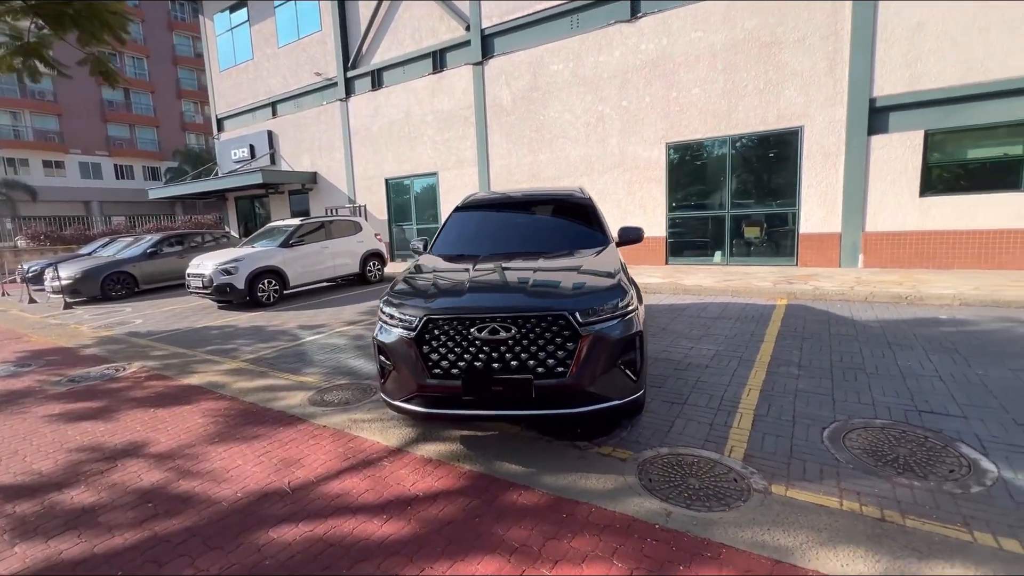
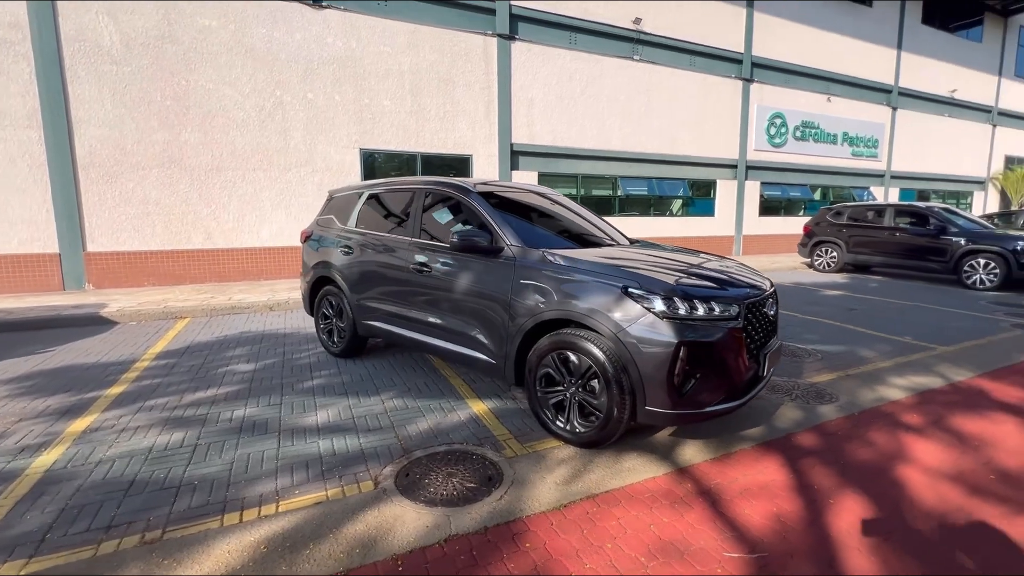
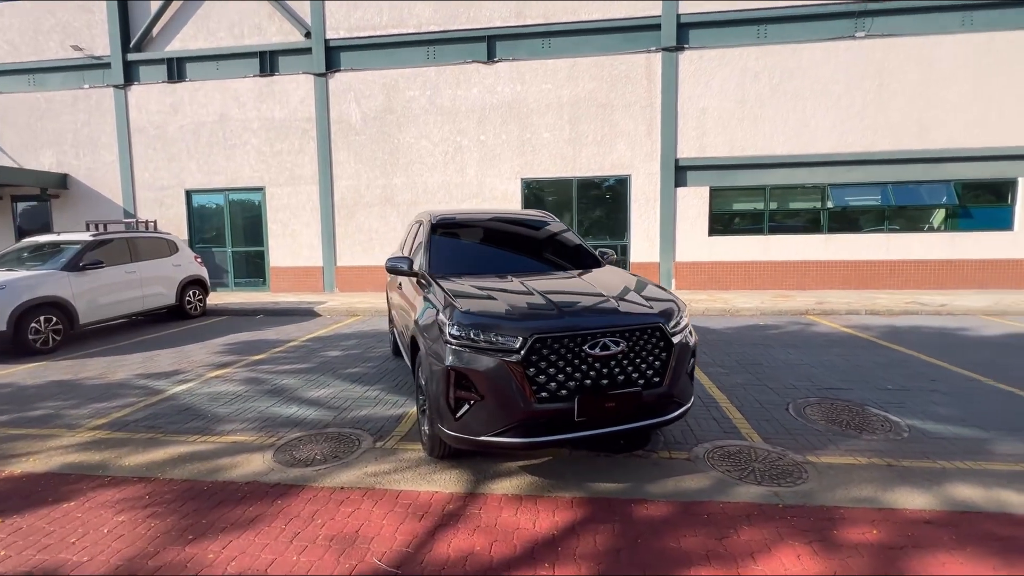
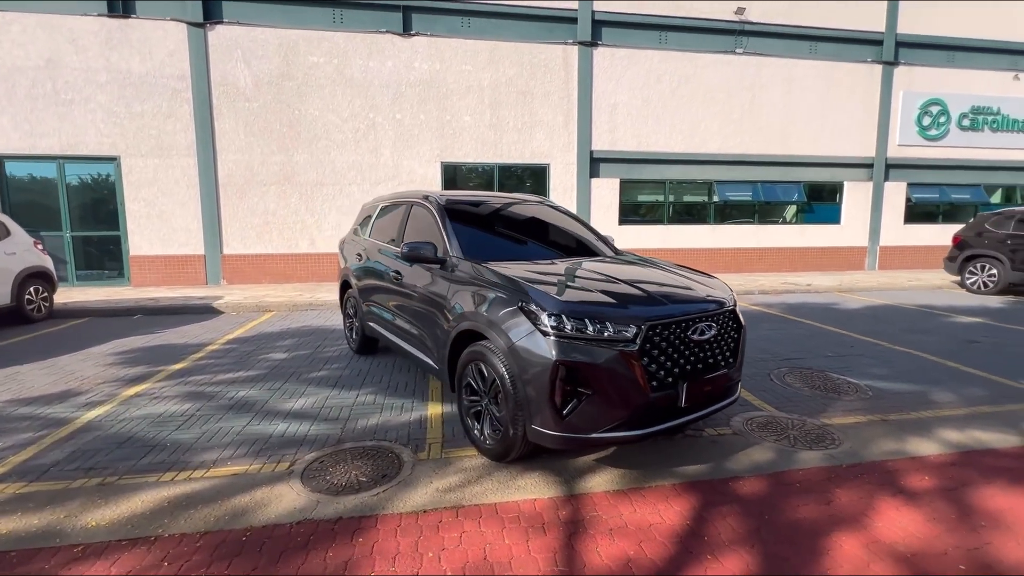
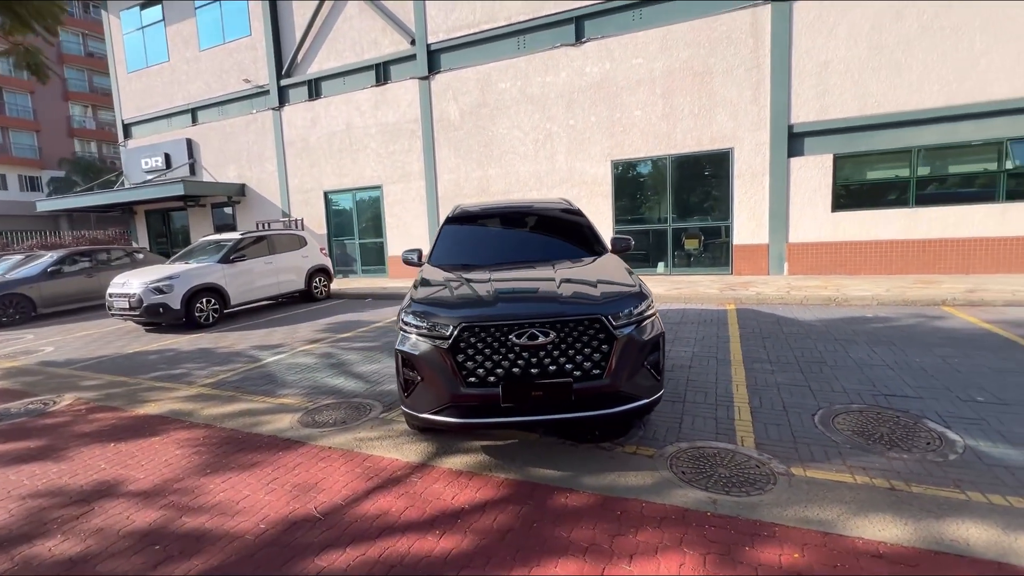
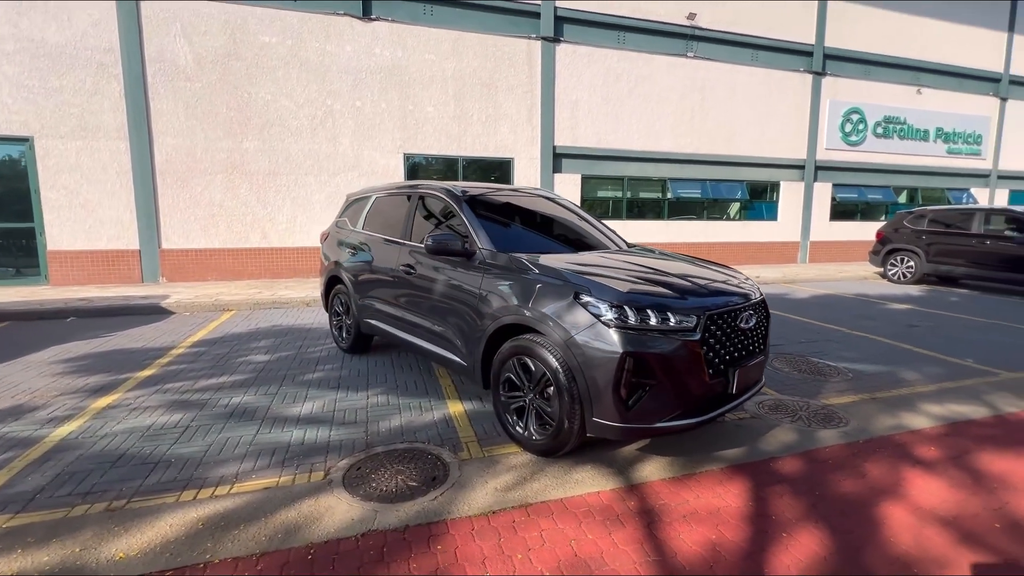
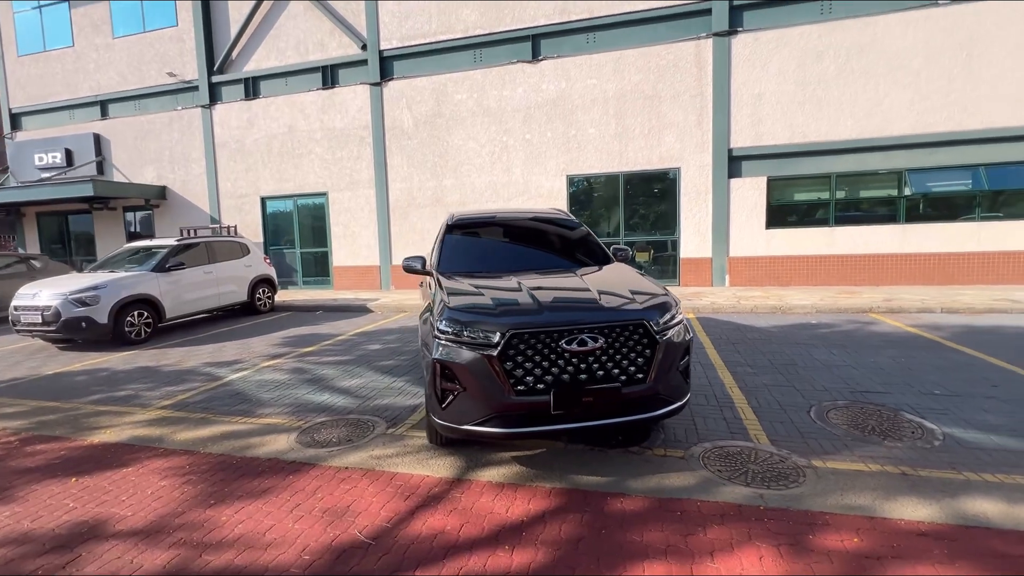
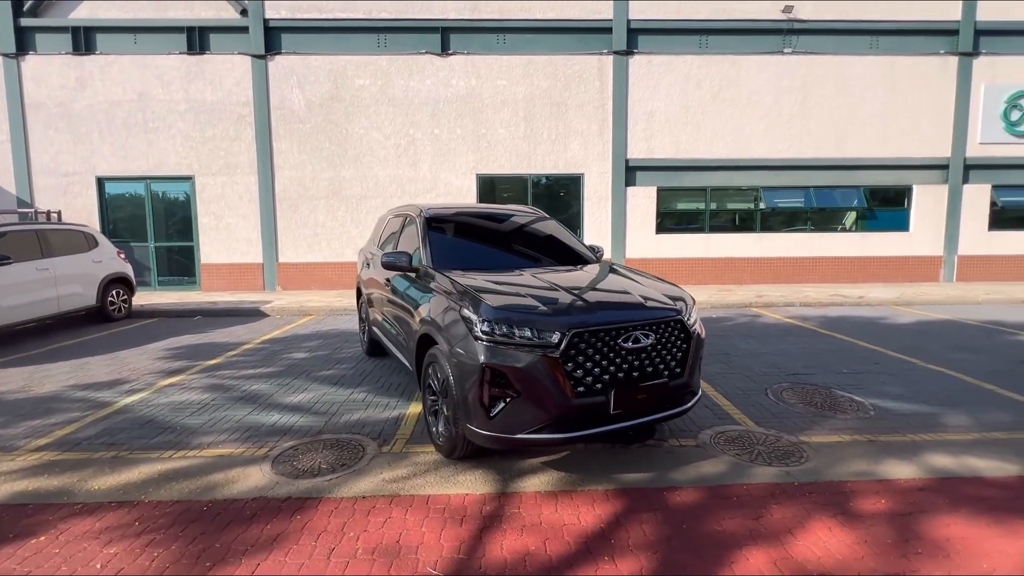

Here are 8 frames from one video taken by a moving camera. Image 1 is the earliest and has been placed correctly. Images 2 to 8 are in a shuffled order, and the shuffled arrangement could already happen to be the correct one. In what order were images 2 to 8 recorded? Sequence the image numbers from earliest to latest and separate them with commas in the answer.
5, 7, 3, 8, 4, 6, 2
